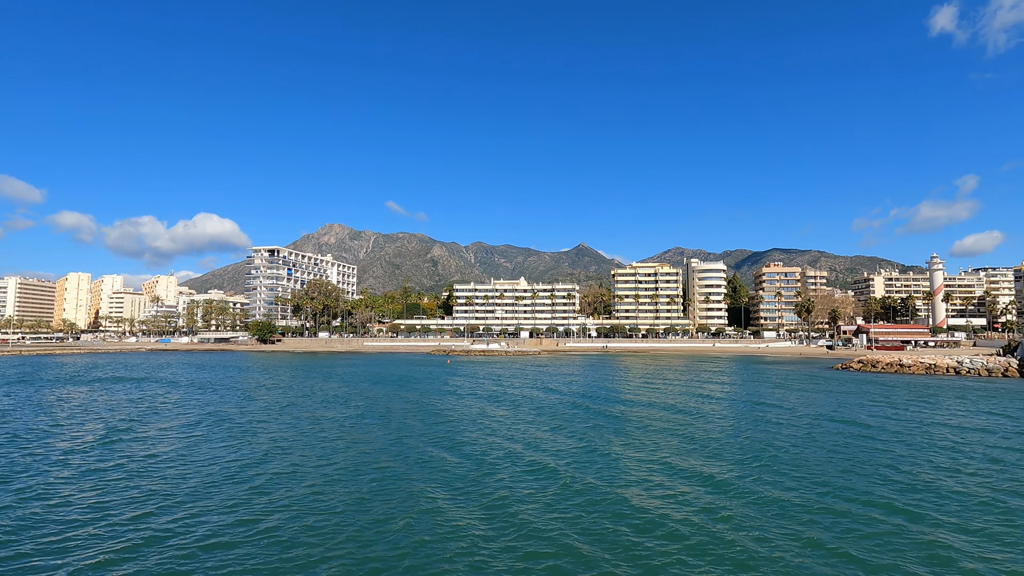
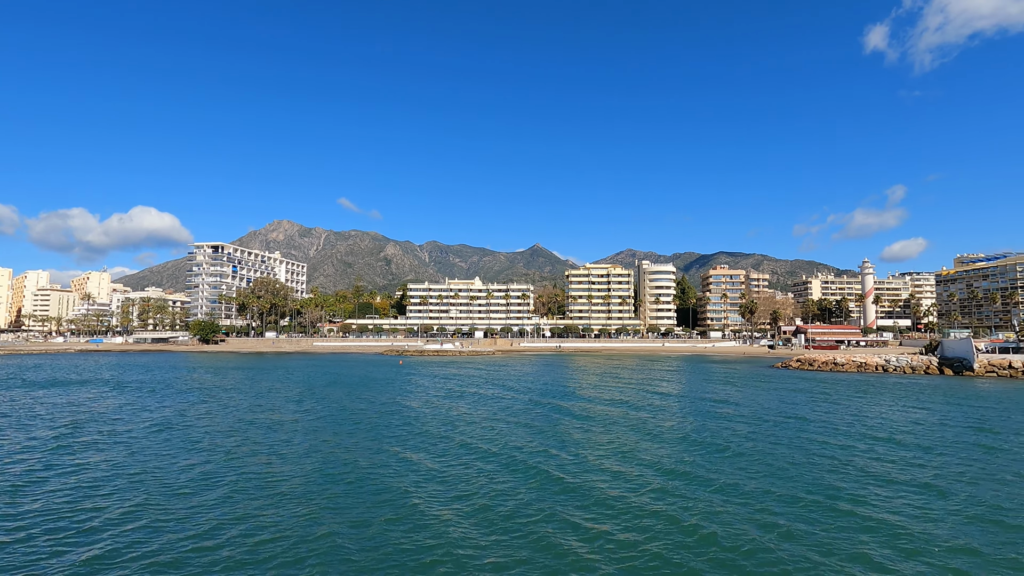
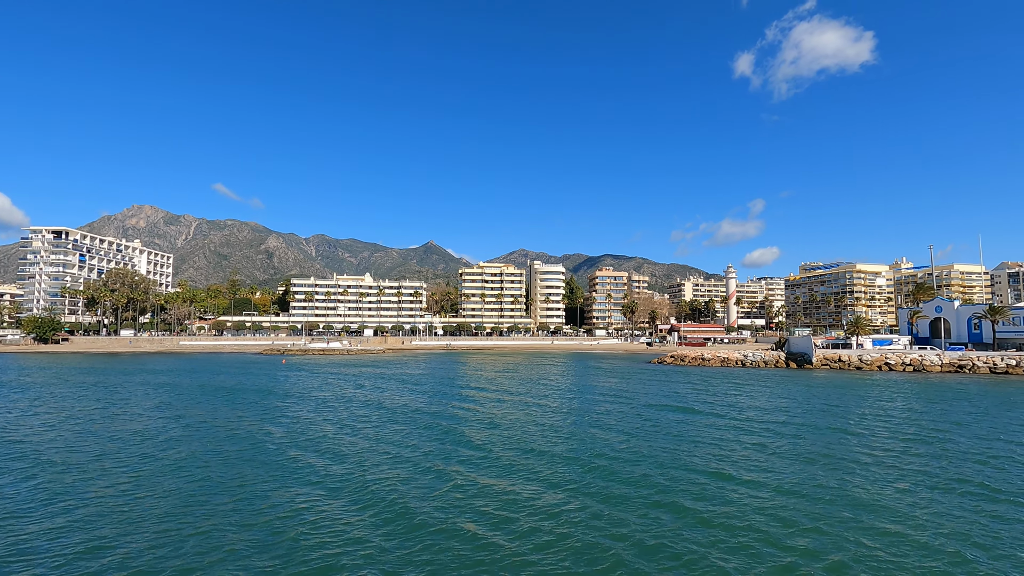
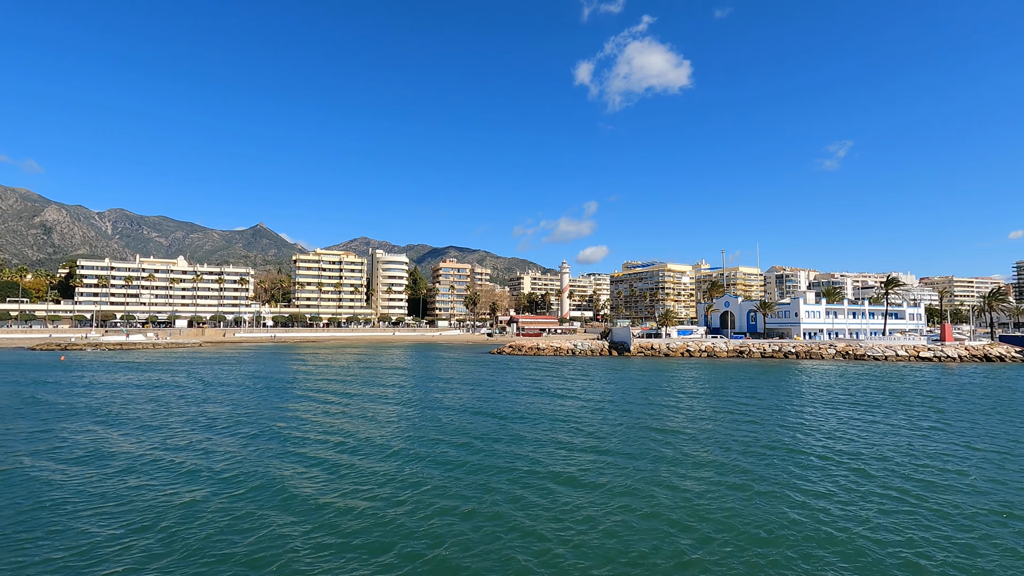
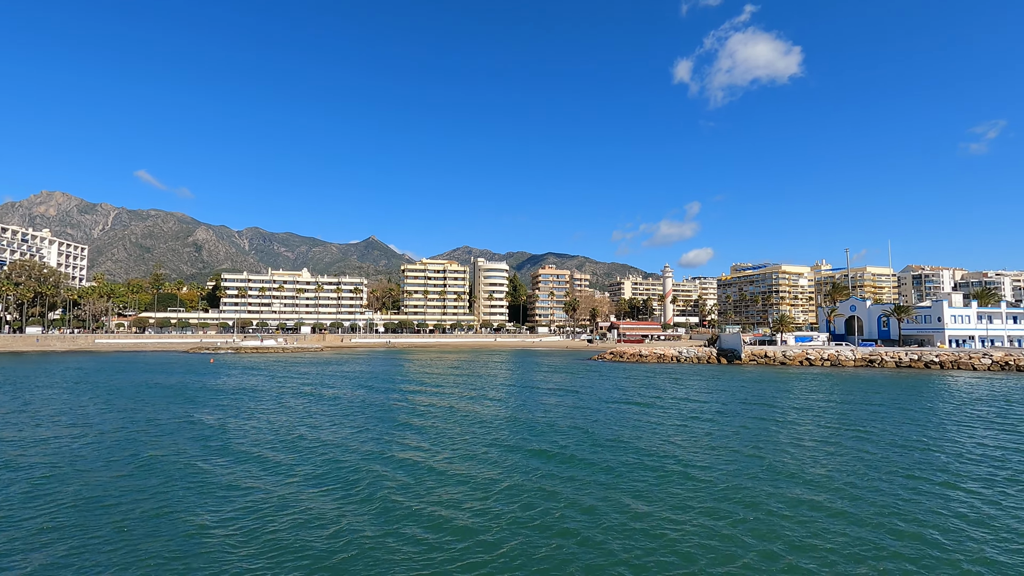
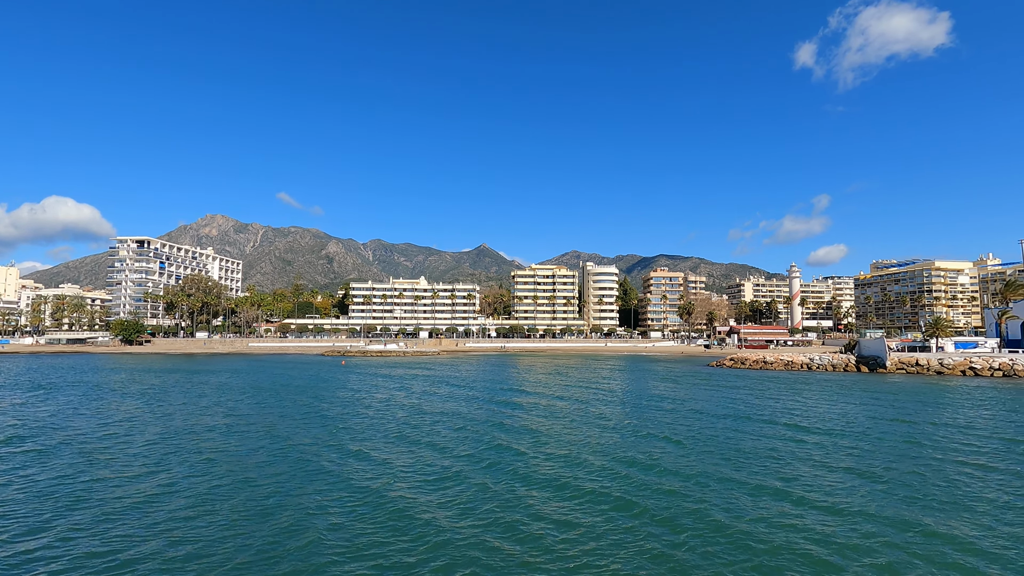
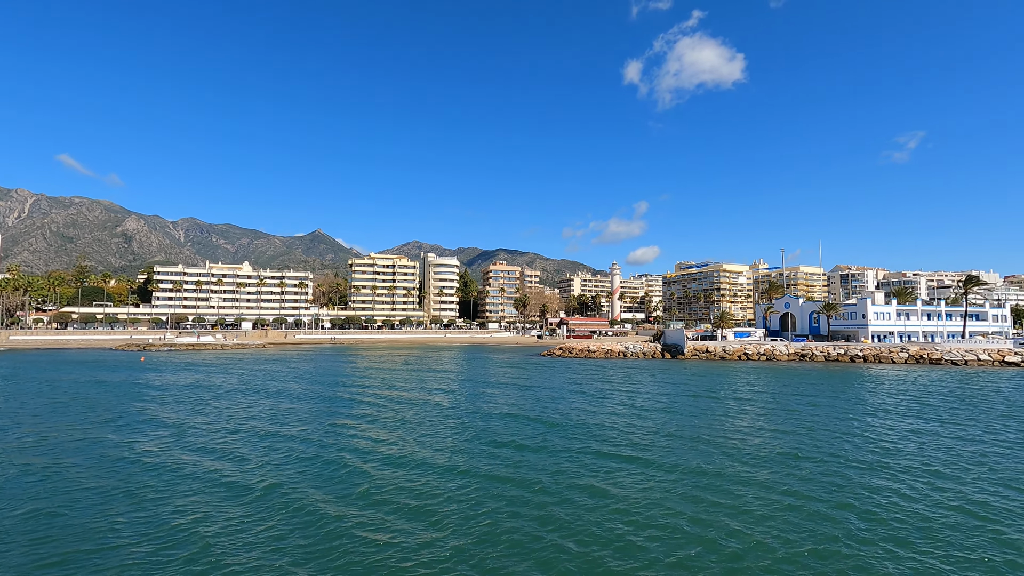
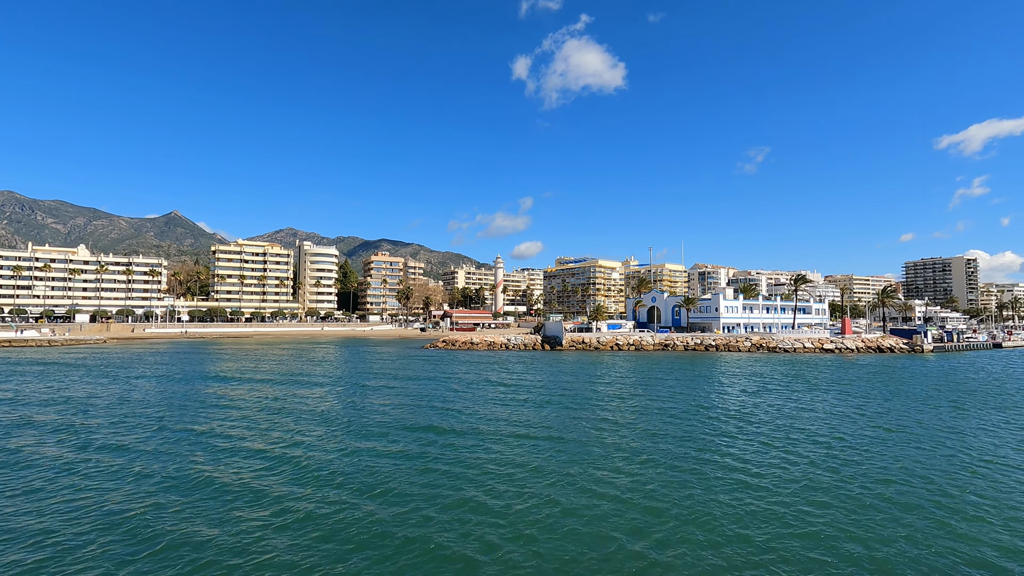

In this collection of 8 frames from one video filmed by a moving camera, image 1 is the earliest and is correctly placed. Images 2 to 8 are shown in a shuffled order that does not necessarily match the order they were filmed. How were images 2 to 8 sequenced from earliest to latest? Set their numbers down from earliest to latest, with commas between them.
2, 6, 3, 5, 7, 4, 8
